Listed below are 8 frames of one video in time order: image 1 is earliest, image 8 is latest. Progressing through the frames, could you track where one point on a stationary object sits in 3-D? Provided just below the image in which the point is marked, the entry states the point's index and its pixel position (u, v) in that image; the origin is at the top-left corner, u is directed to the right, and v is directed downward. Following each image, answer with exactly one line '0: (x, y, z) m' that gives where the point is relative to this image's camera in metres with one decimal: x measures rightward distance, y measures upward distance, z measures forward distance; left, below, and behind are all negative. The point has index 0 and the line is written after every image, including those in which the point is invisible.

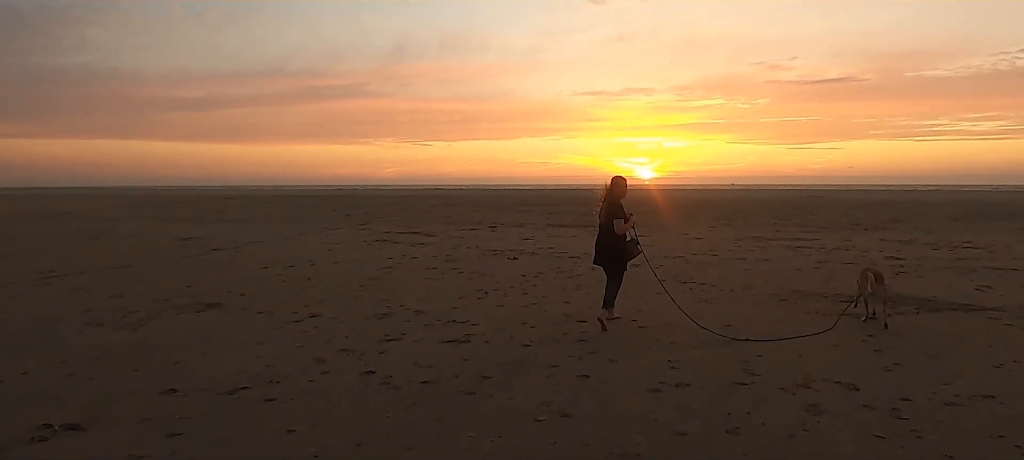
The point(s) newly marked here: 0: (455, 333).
0: (-0.9, -1.1, +6.3) m
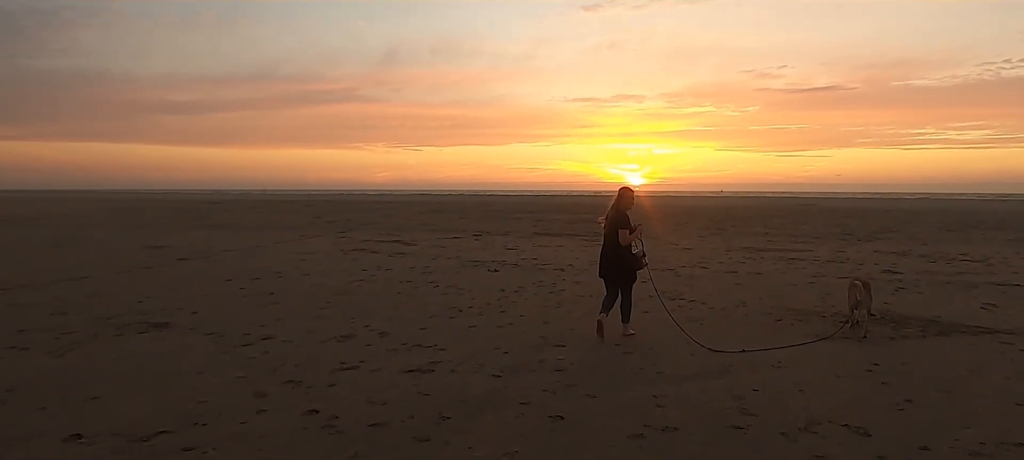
0: (-0.9, -1.2, +6.2) m
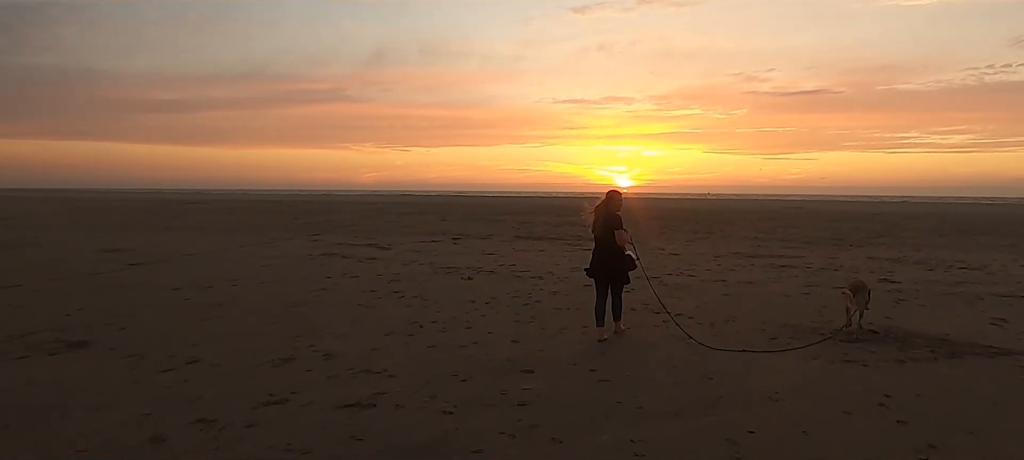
0: (-1.2, -1.3, +5.3) m
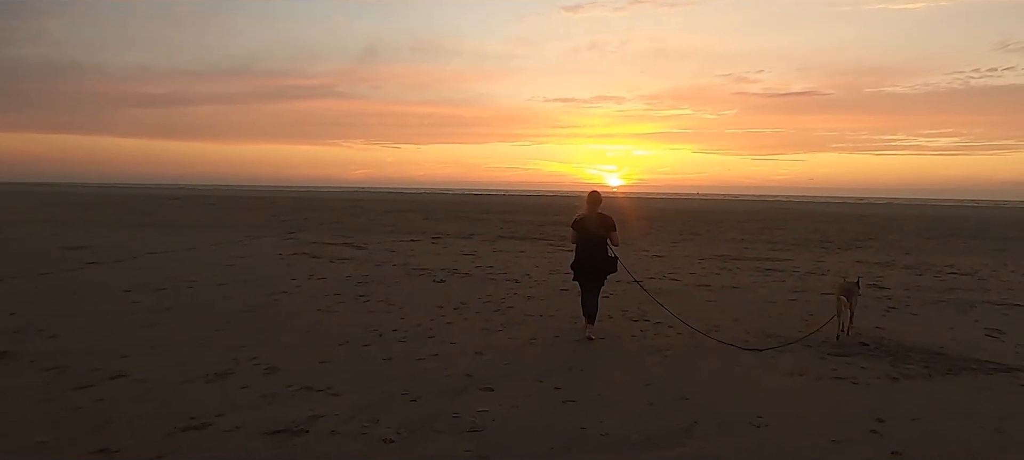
0: (-1.6, -1.3, +4.7) m
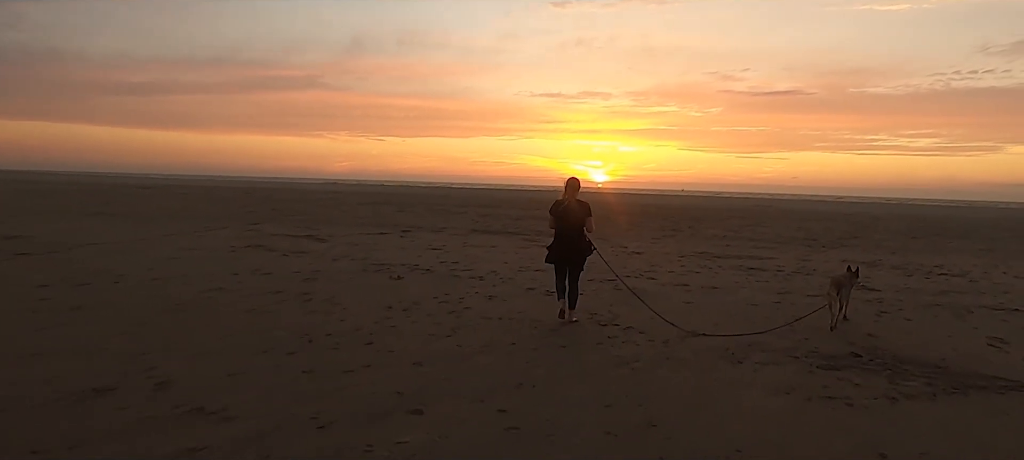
0: (-2.0, -1.3, +3.8) m
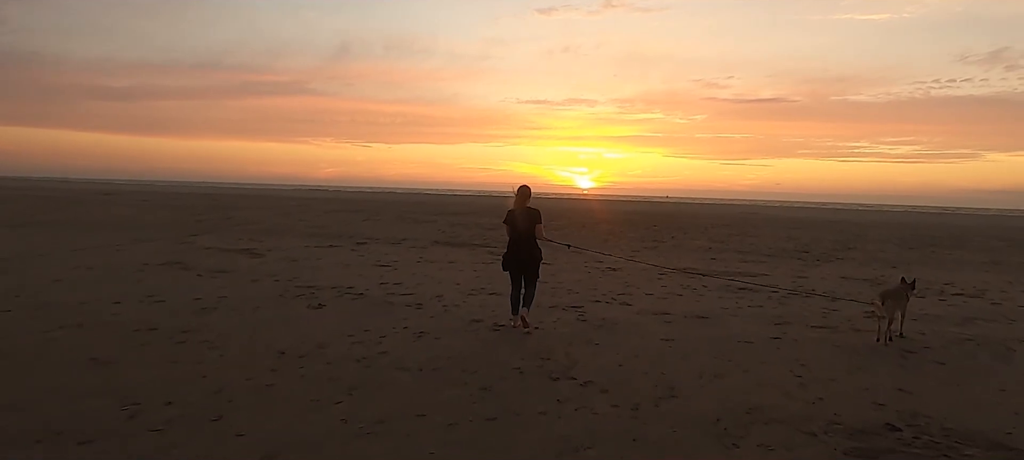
0: (-2.6, -1.4, +2.0) m
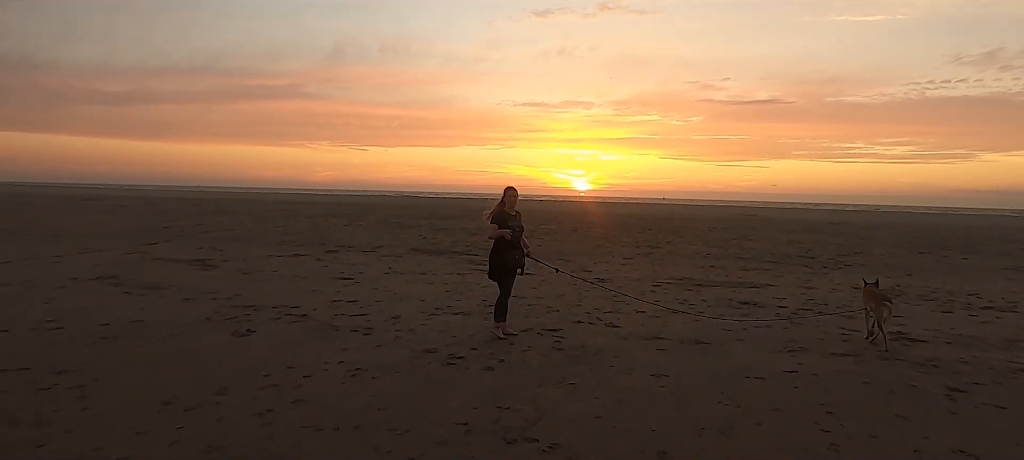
0: (-3.0, -1.5, +0.6) m
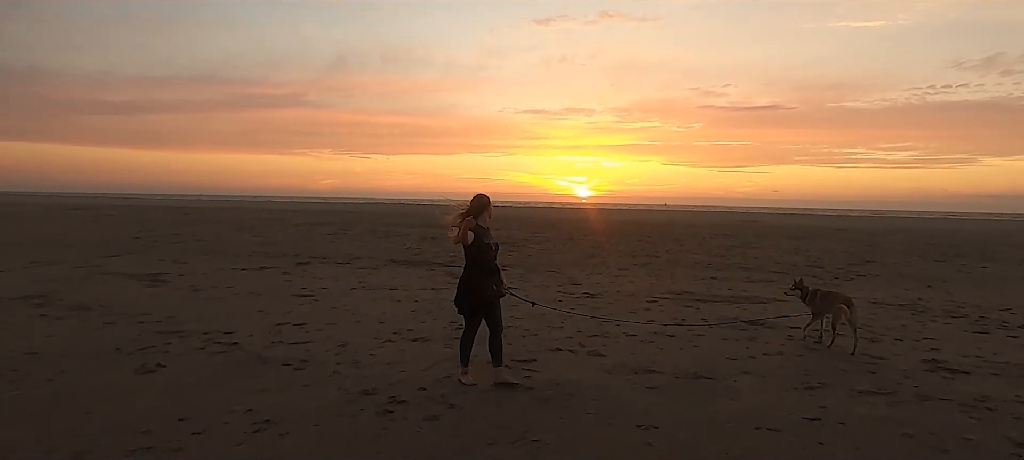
0: (-3.3, -1.6, -0.6) m
